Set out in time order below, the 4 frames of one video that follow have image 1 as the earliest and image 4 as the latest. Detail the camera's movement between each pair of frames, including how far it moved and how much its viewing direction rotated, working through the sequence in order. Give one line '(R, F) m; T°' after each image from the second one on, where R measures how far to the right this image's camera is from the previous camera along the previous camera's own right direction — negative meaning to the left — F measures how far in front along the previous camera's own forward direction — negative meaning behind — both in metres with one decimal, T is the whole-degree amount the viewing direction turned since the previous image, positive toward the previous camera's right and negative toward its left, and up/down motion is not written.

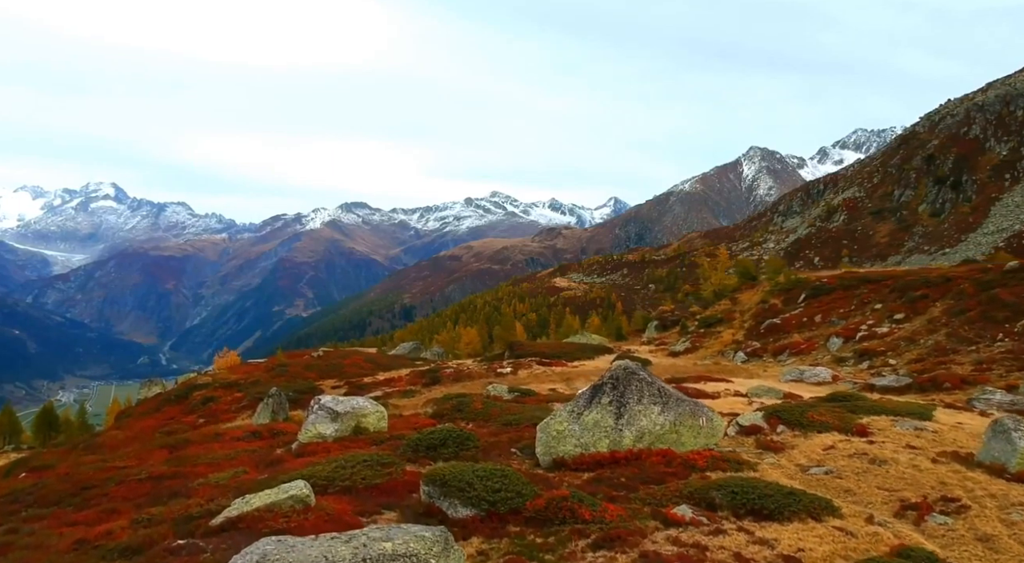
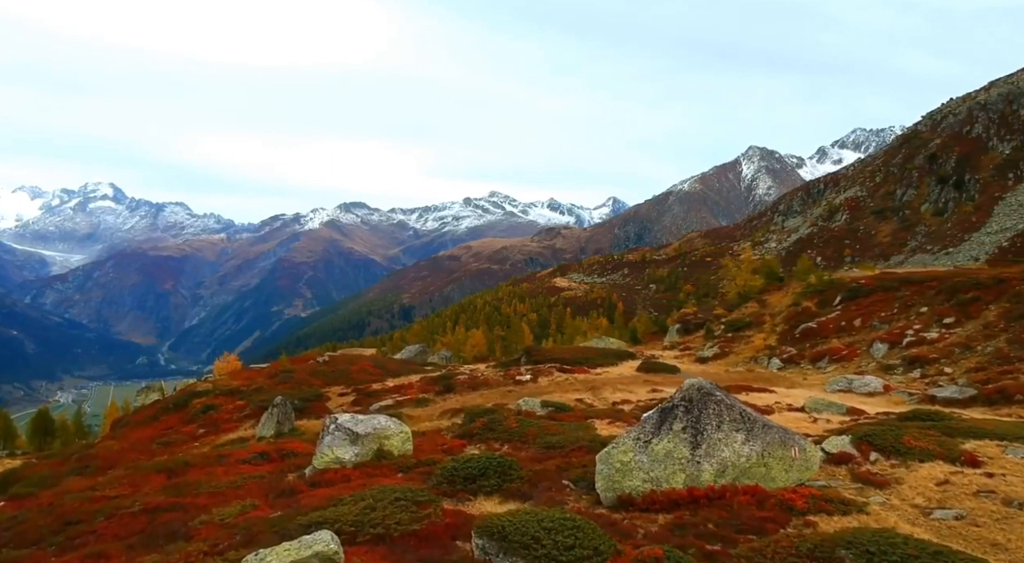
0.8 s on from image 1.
(-1.4, +3.2) m; 0°
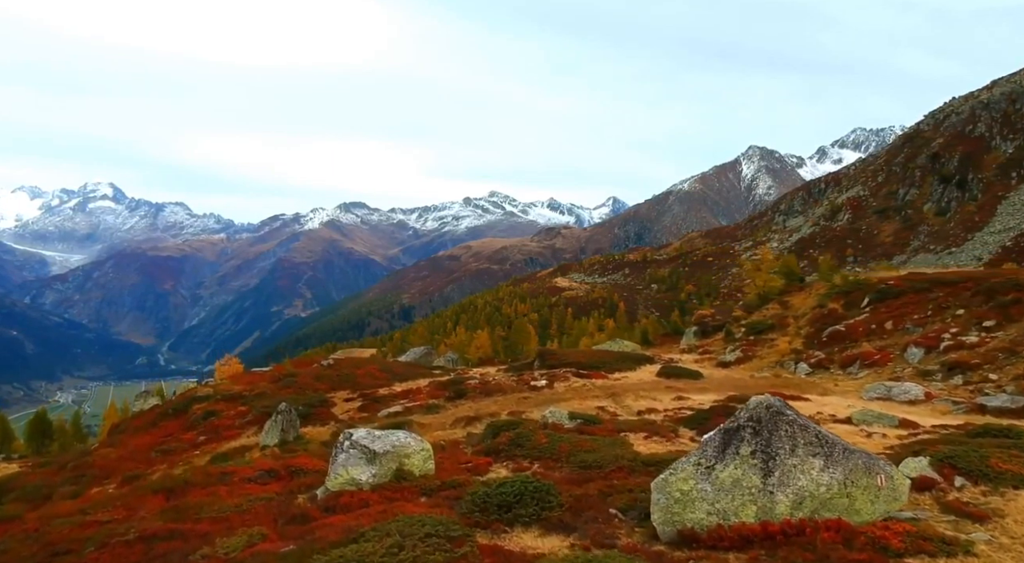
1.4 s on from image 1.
(-1.0, +2.2) m; 0°
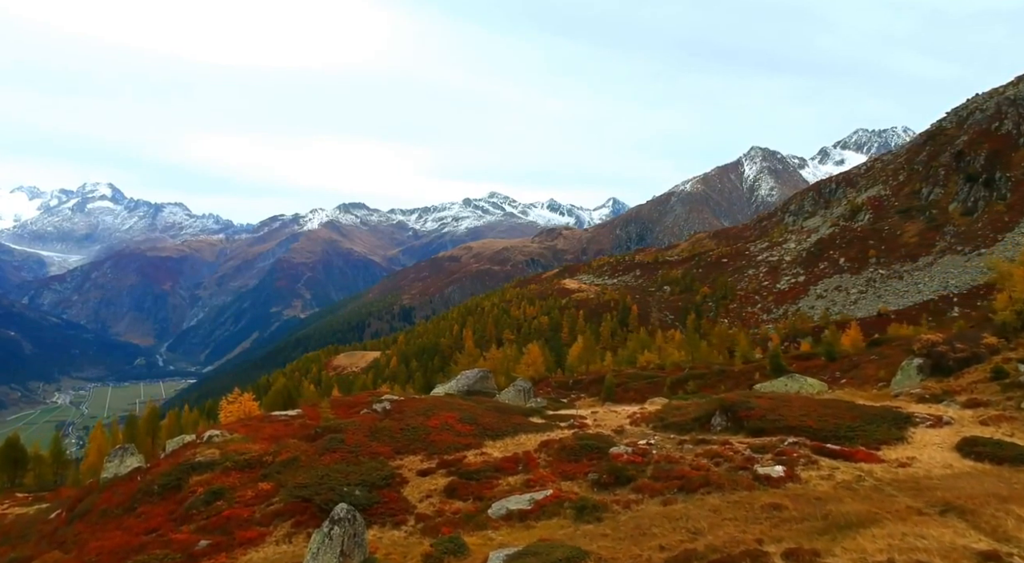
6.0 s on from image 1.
(-8.3, +20.1) m; 0°
